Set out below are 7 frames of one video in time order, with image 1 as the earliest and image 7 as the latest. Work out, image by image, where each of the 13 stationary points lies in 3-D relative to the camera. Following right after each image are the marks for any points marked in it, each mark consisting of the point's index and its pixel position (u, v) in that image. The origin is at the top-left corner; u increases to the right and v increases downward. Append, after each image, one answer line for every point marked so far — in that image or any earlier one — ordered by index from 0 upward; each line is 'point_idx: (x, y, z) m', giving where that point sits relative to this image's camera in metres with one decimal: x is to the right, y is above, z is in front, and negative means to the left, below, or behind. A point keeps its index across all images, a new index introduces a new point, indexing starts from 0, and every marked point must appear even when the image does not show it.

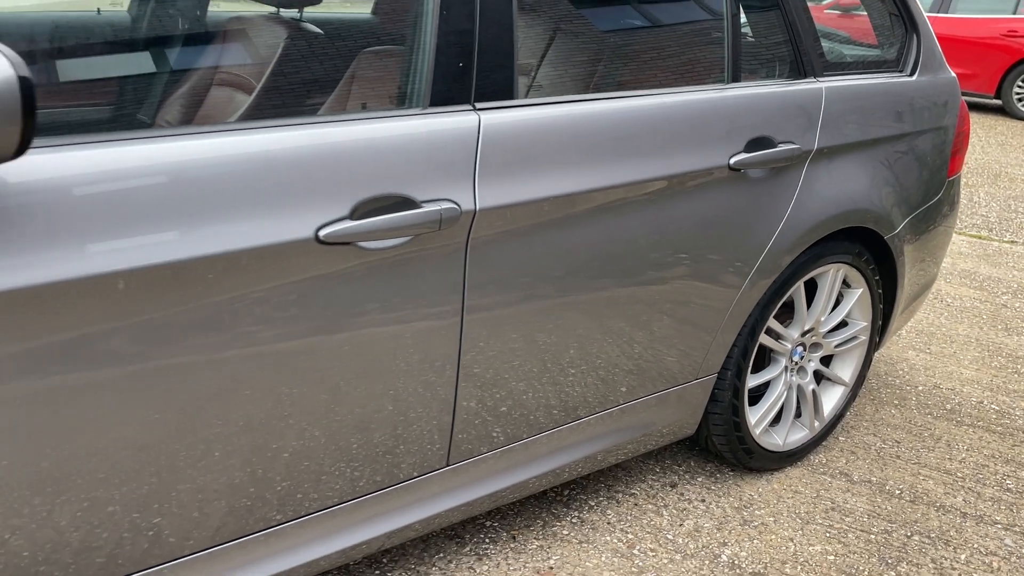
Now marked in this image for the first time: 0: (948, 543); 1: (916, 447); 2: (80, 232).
0: (+1.1, -0.7, +2.2) m
1: (+1.3, -0.5, +2.7) m
2: (-0.6, +0.1, +1.3) m
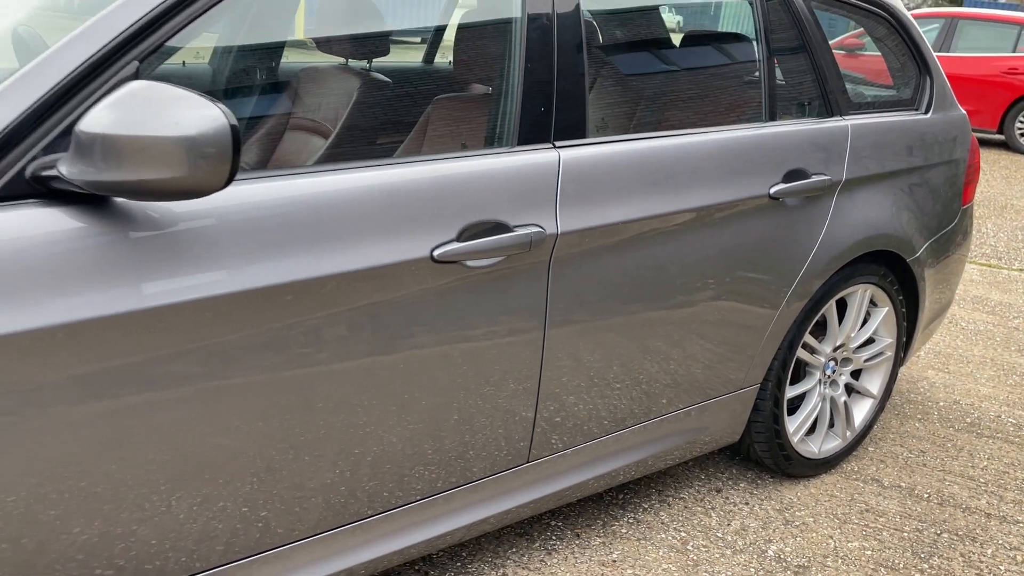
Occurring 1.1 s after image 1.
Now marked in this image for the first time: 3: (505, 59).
0: (+1.3, -0.7, +2.4) m
1: (+1.4, -0.6, +2.9) m
2: (-0.5, +0.1, +1.5) m
3: (0.0, +0.5, +1.9) m
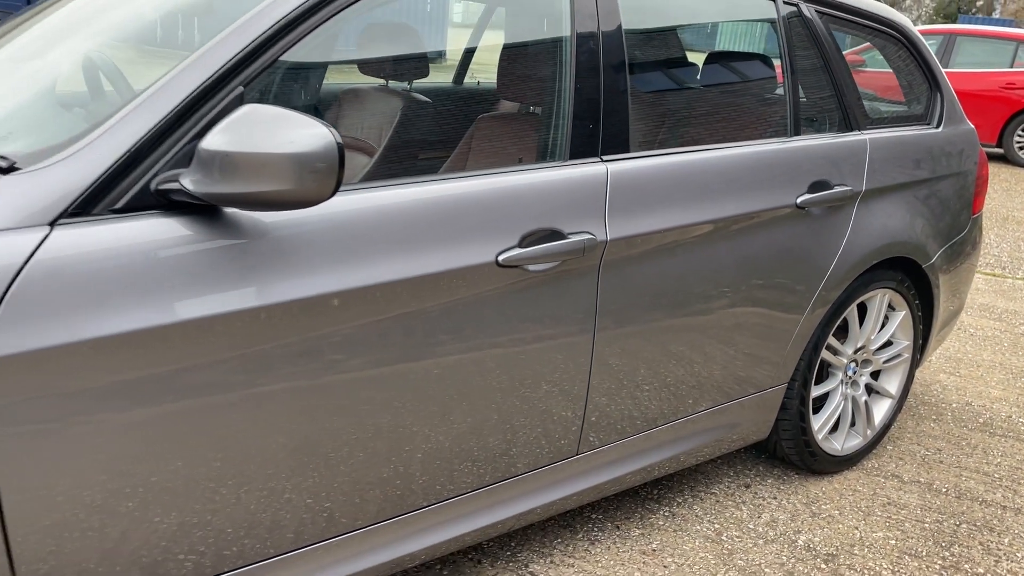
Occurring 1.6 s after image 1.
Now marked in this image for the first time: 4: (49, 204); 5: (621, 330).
0: (+1.4, -0.7, +2.5) m
1: (+1.5, -0.6, +3.0) m
2: (-0.3, +0.1, +1.6) m
3: (+0.1, +0.5, +2.0) m
4: (-0.7, +0.1, +1.4) m
5: (+0.3, -0.1, +2.1) m
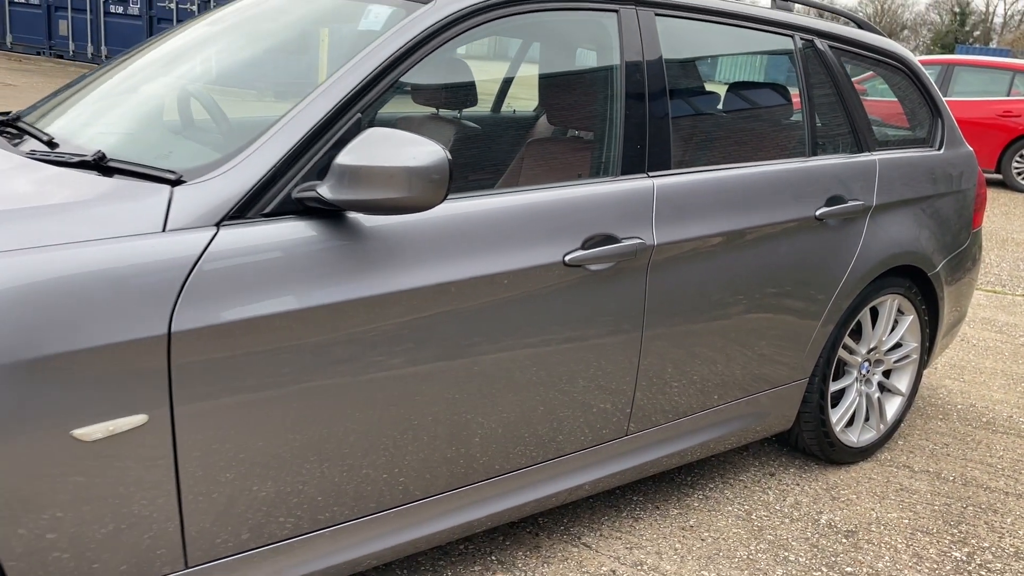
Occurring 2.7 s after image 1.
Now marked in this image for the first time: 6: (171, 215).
0: (+1.6, -0.7, +2.8) m
1: (+1.7, -0.6, +3.3) m
2: (-0.2, +0.1, +1.9) m
3: (+0.3, +0.5, +2.3) m
4: (-0.6, +0.2, +1.7) m
5: (+0.4, -0.1, +2.4) m
6: (-0.6, +0.1, +1.6) m
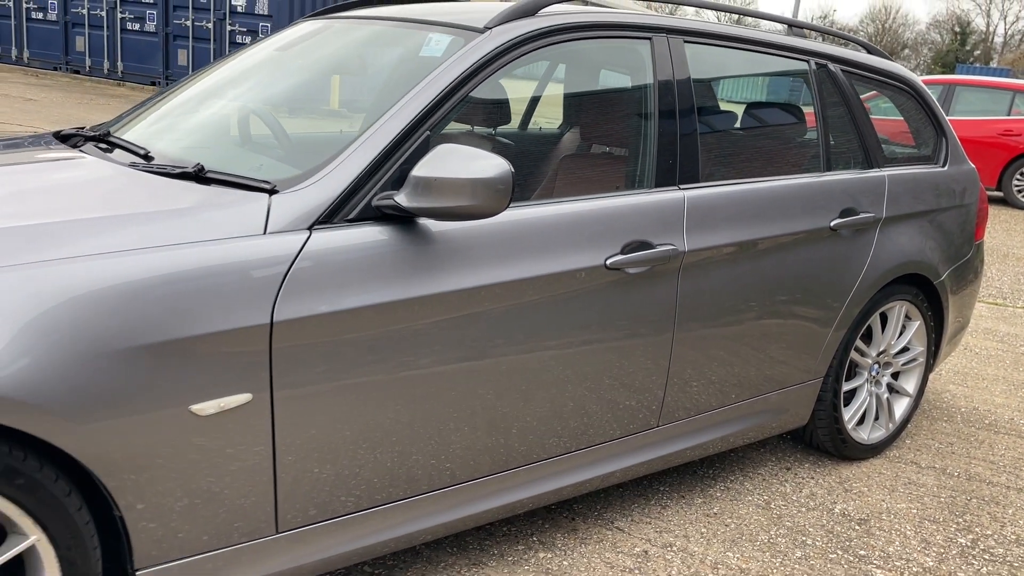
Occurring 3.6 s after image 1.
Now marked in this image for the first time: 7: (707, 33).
0: (+1.7, -0.8, +3.0) m
1: (+1.8, -0.6, +3.5) m
2: (-0.1, +0.1, +2.1) m
3: (+0.4, +0.5, +2.6) m
4: (-0.4, +0.2, +1.9) m
5: (+0.5, -0.1, +2.6) m
6: (-0.5, +0.2, +1.9) m
7: (+0.6, +0.8, +2.8) m
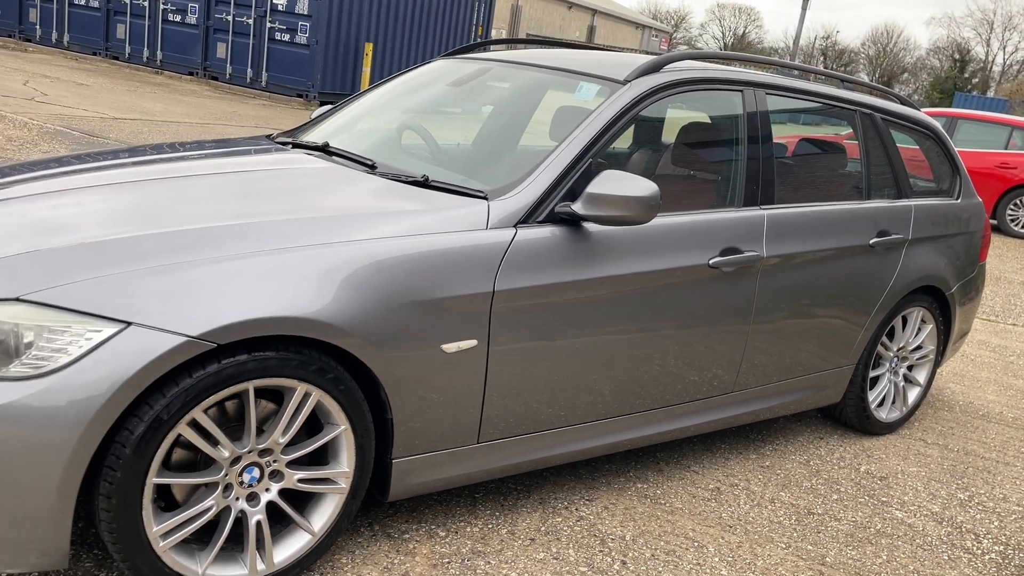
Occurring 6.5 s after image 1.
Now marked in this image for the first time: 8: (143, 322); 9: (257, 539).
0: (+2.1, -0.8, +3.7) m
1: (+2.2, -0.7, +4.2) m
2: (+0.4, +0.1, +2.9) m
3: (+0.8, +0.5, +3.3) m
4: (0.0, +0.2, +2.6) m
5: (+1.0, -0.1, +3.4) m
6: (-0.1, +0.2, +2.6) m
7: (+1.1, +0.8, +3.5) m
8: (-0.8, -0.1, +1.9) m
9: (-0.7, -0.6, +2.2) m
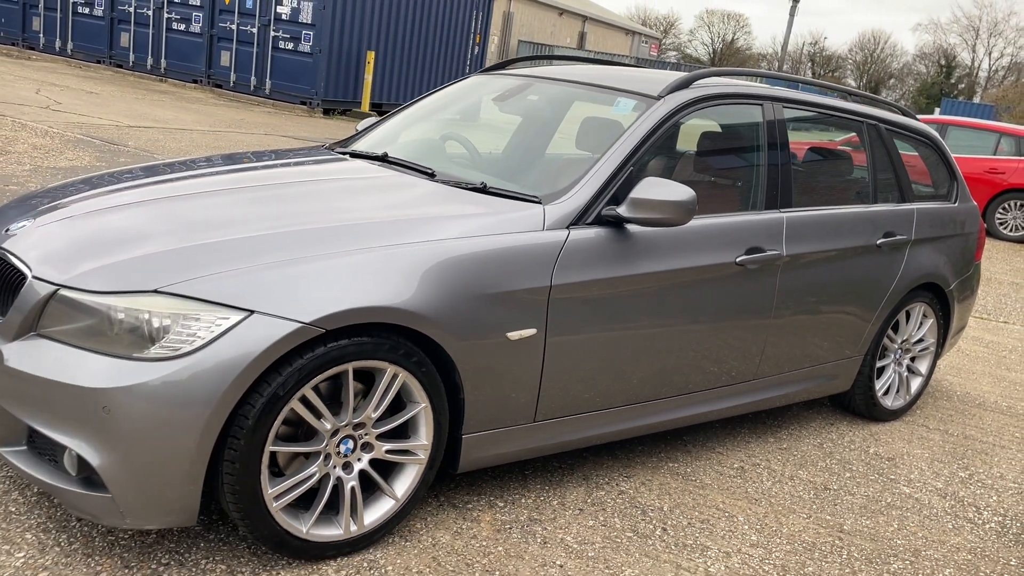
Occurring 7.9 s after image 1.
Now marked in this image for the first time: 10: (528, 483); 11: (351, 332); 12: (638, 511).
0: (+2.2, -0.8, +4.1) m
1: (+2.4, -0.7, +4.5) m
2: (+0.5, +0.1, +3.2) m
3: (+1.0, +0.5, +3.6) m
4: (+0.2, +0.2, +2.9) m
5: (+1.1, -0.1, +3.7) m
6: (+0.1, +0.2, +2.9) m
7: (+1.3, +0.8, +3.8) m
8: (-0.6, -0.1, +2.2) m
9: (-0.5, -0.6, +2.5) m
10: (+0.1, -0.7, +3.2) m
11: (-0.5, -0.1, +2.4) m
12: (+0.5, -0.8, +3.1) m
